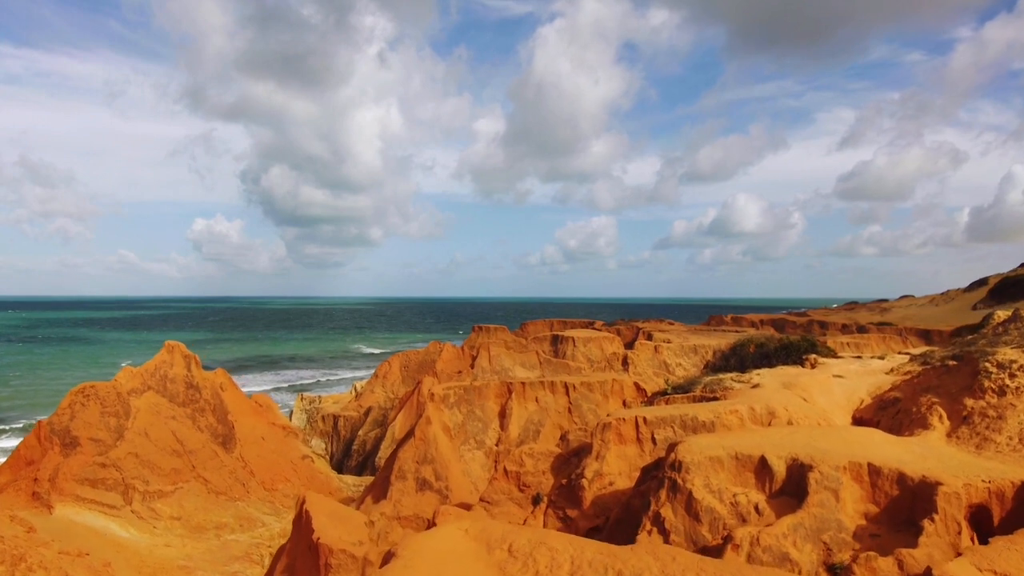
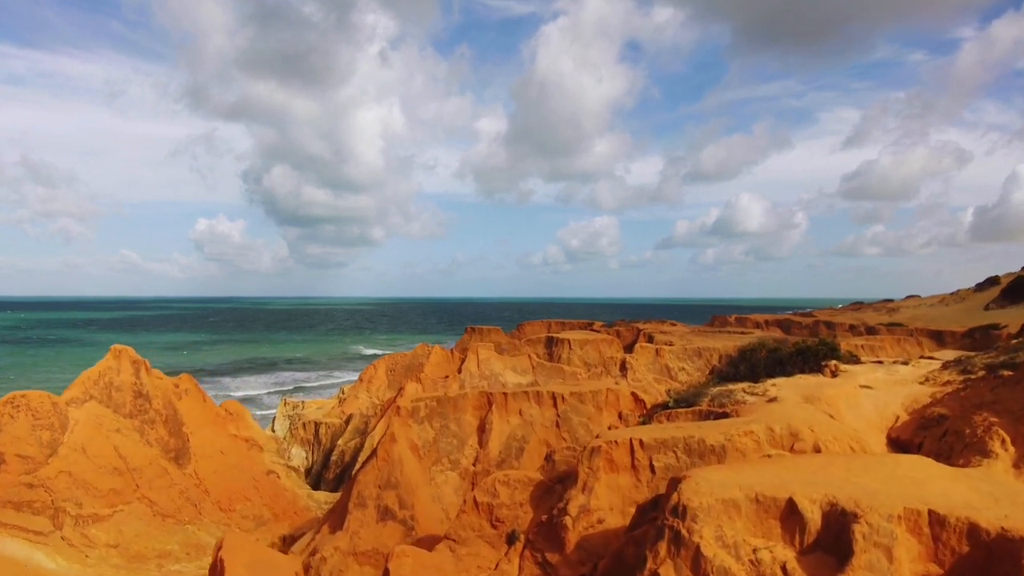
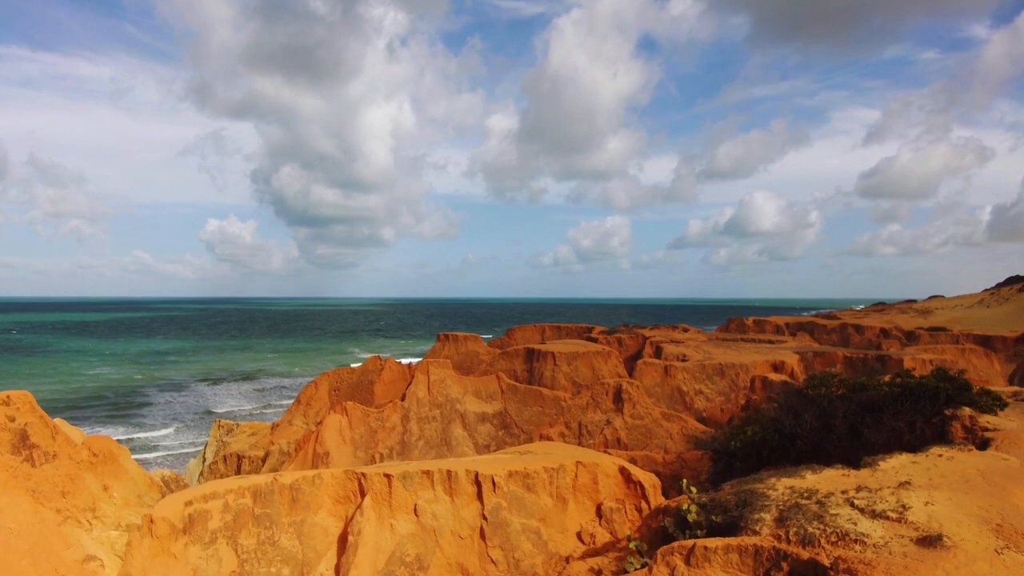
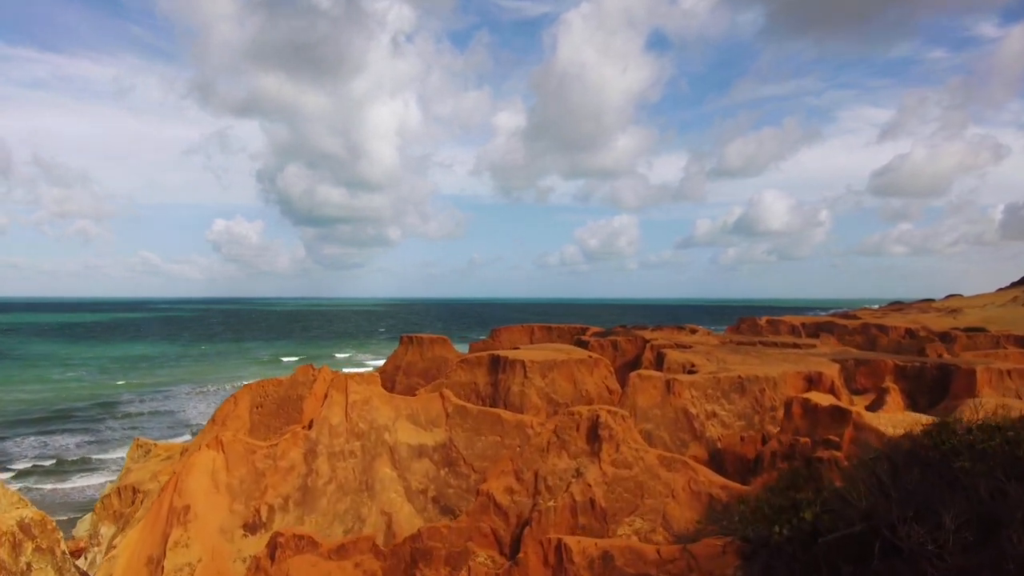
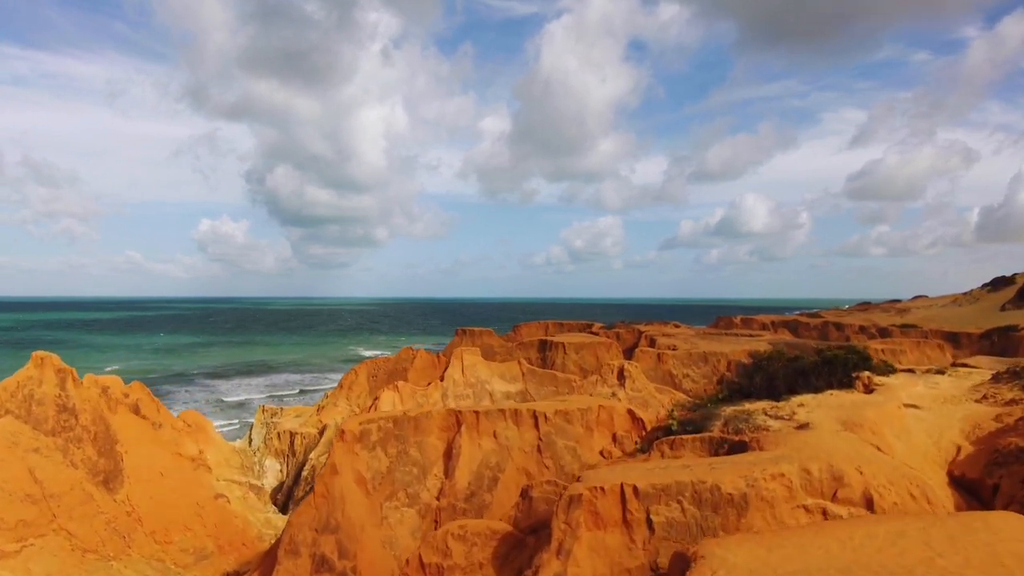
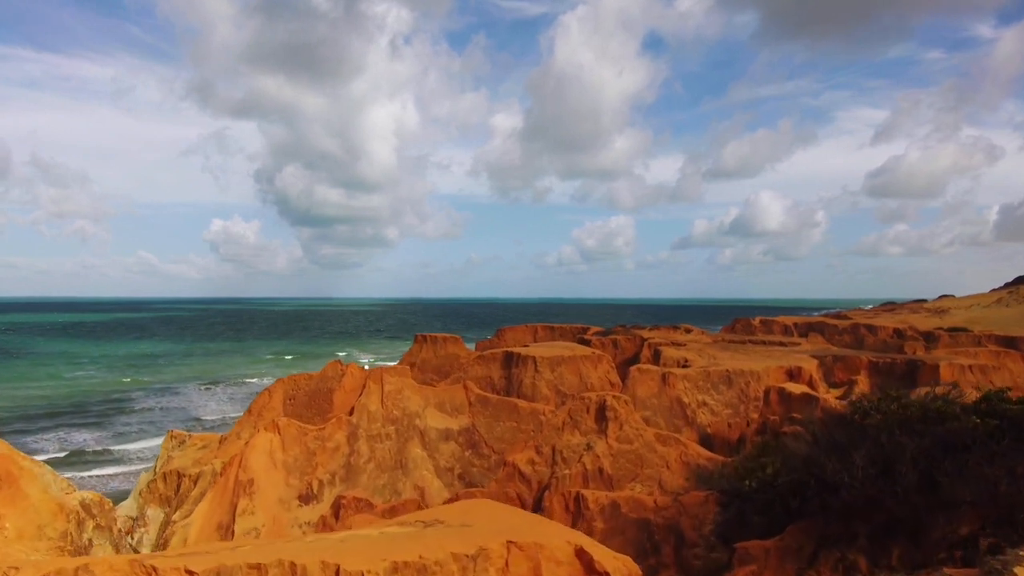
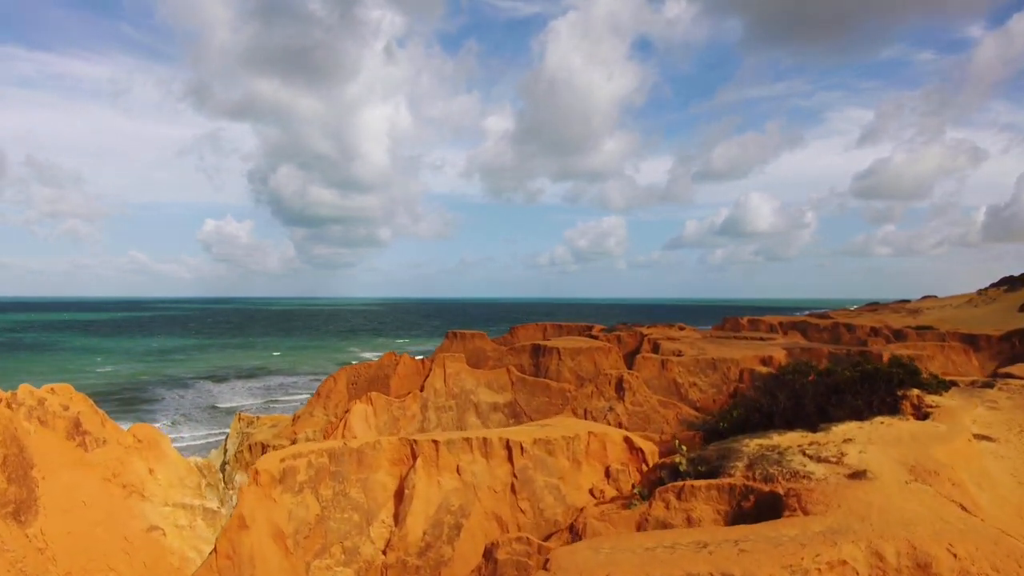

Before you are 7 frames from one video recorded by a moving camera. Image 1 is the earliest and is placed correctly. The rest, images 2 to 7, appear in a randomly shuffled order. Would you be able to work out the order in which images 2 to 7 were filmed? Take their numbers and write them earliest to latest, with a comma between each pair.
2, 5, 7, 3, 6, 4
